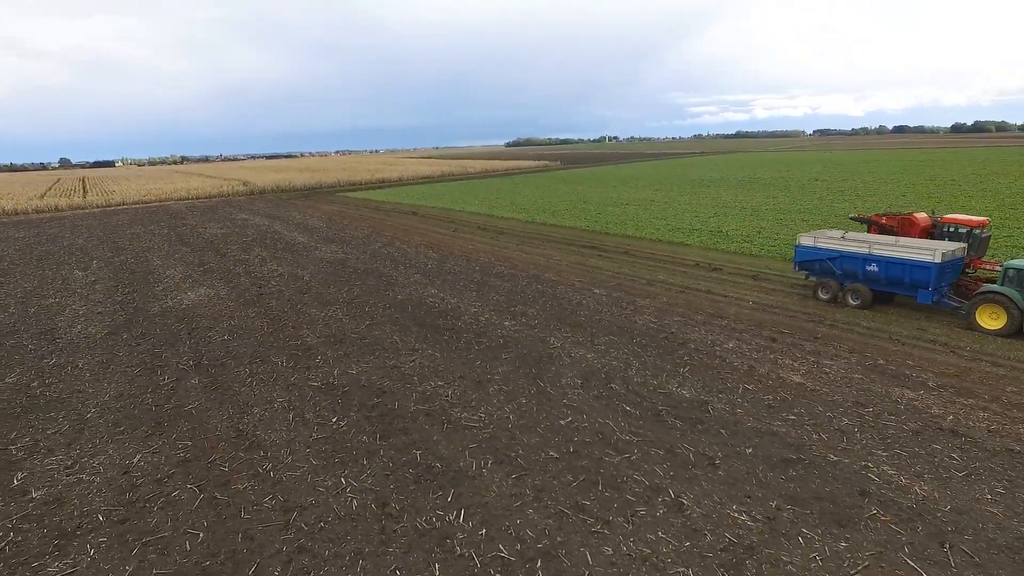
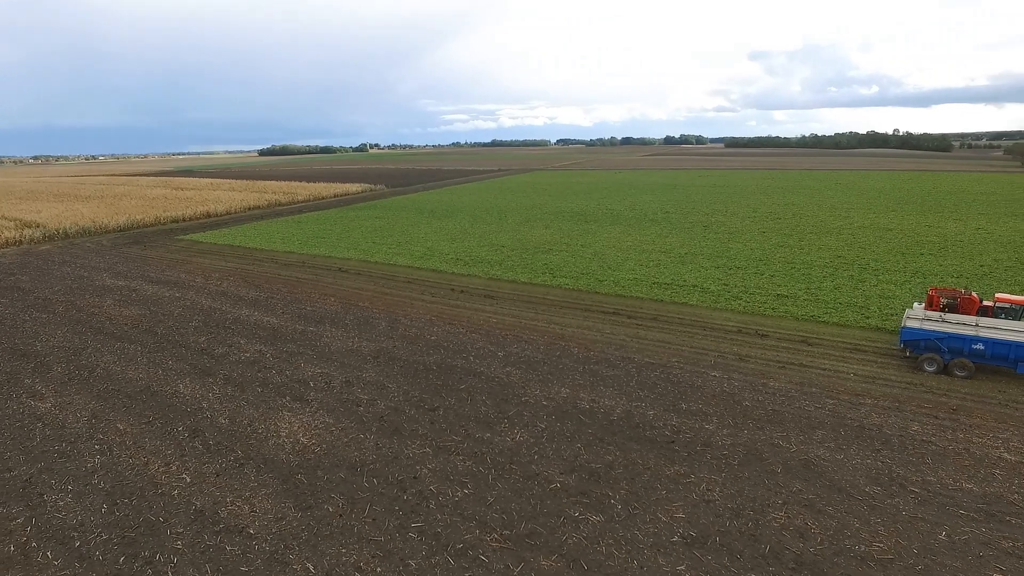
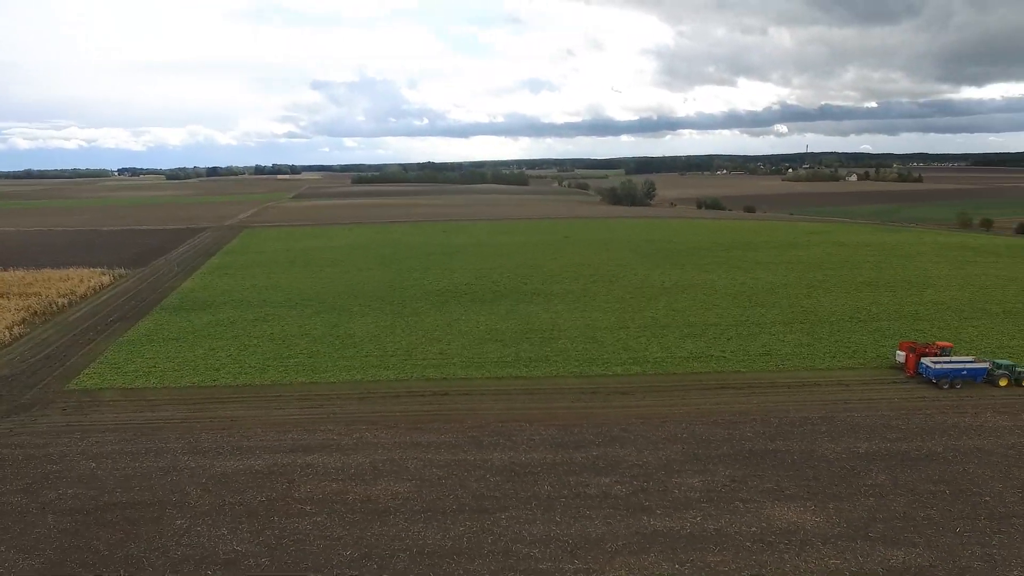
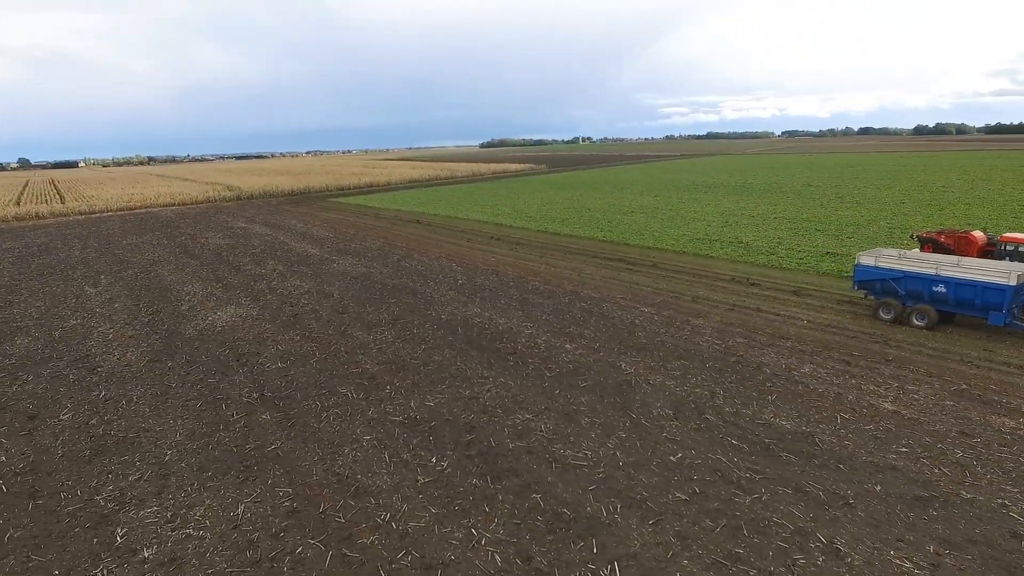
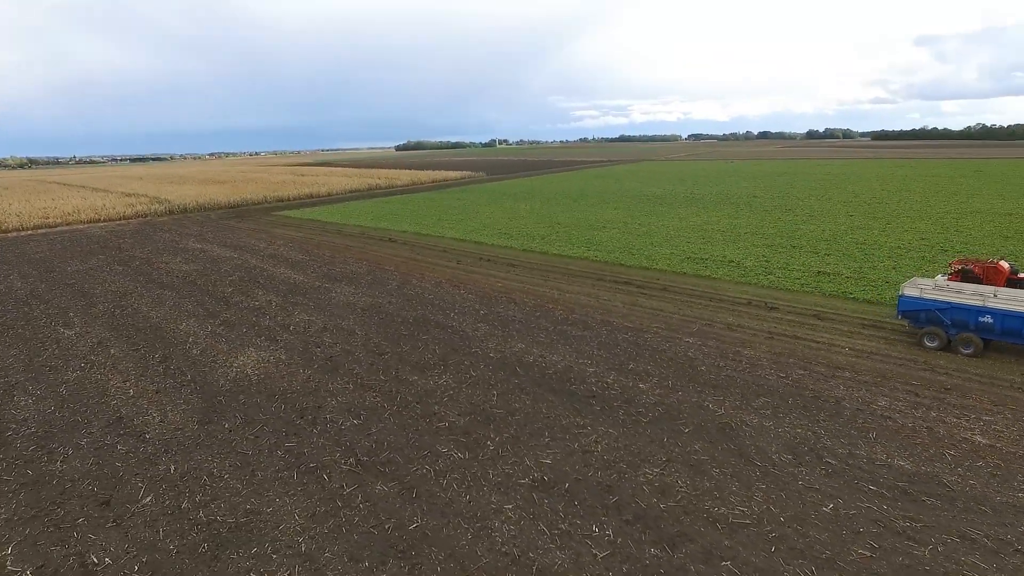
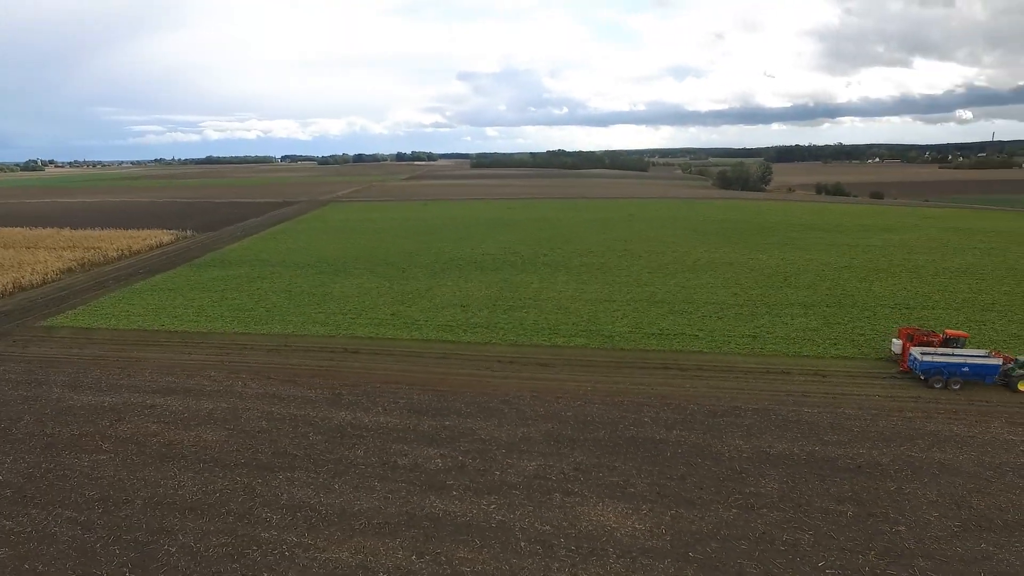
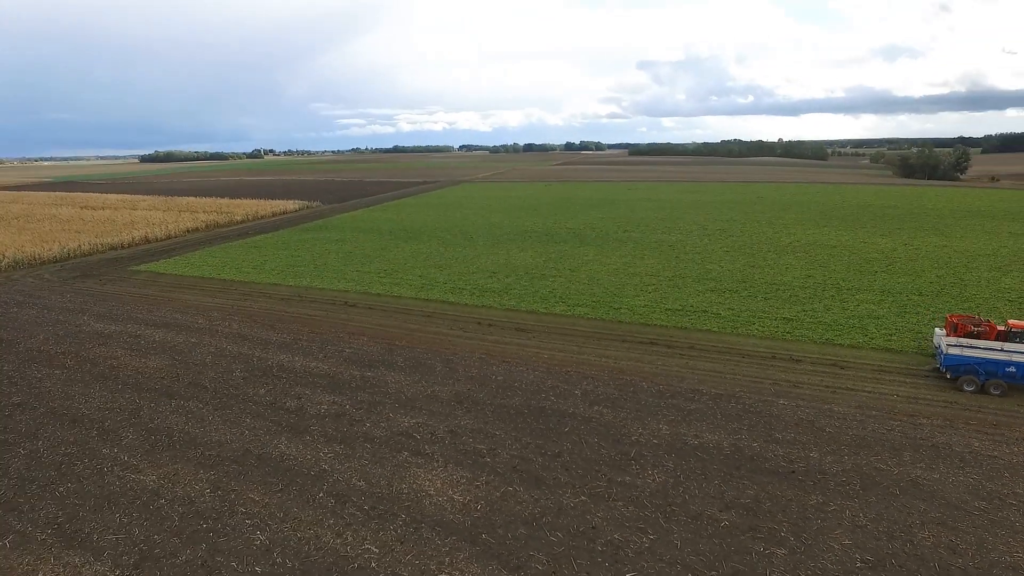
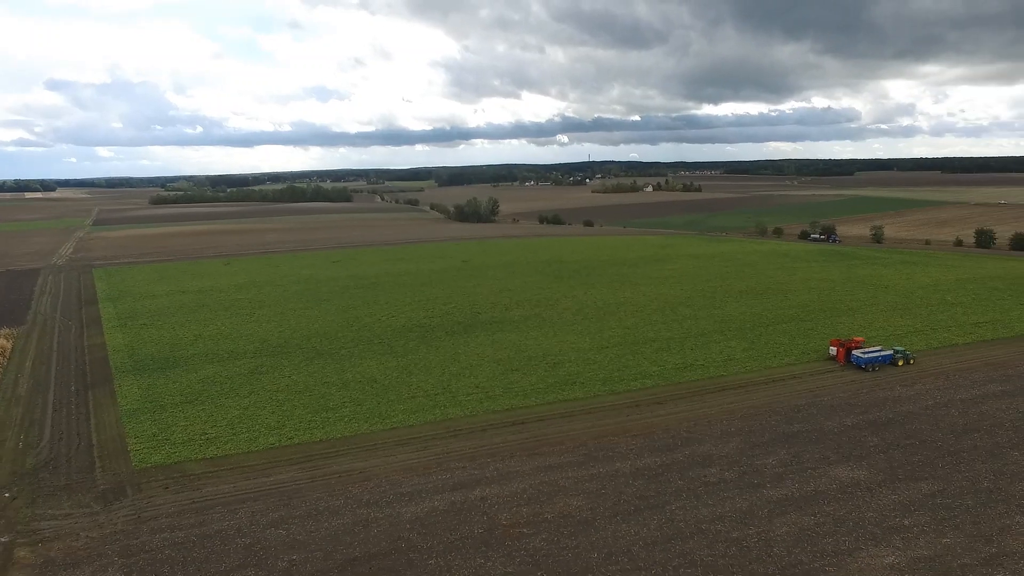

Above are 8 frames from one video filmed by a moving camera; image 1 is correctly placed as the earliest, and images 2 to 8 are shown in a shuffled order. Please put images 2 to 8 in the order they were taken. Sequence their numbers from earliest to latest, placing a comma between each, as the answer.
4, 5, 2, 7, 6, 3, 8
